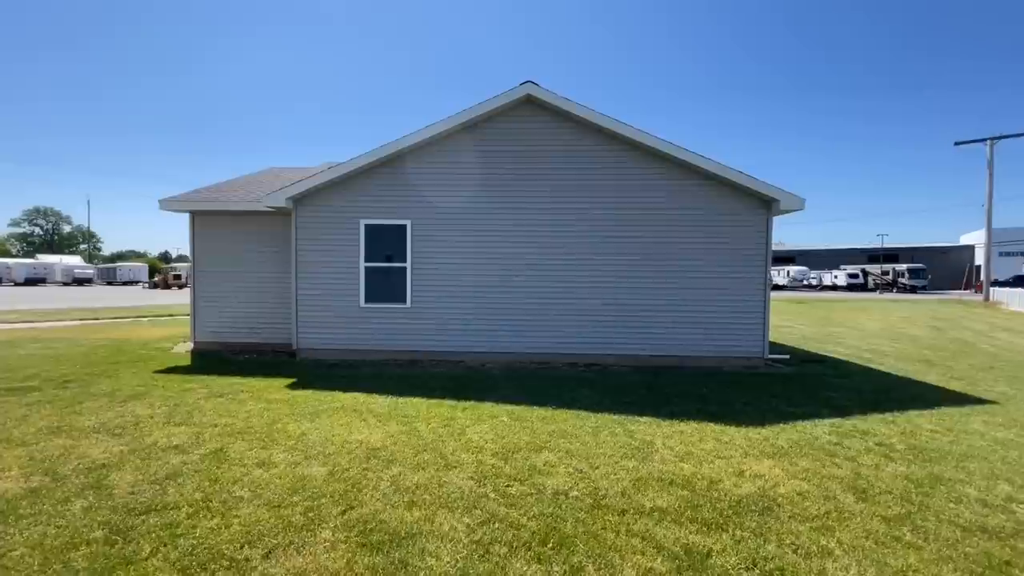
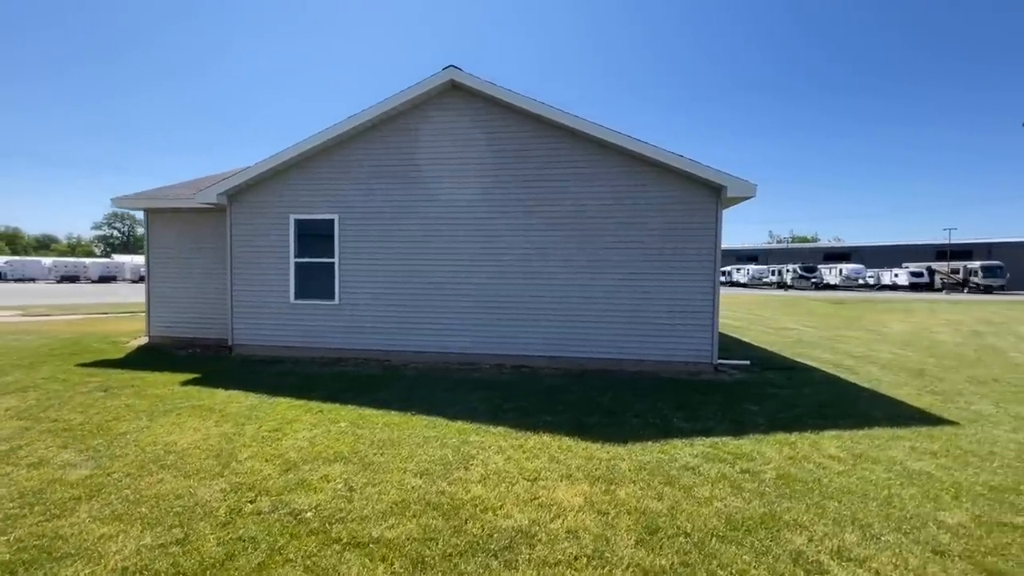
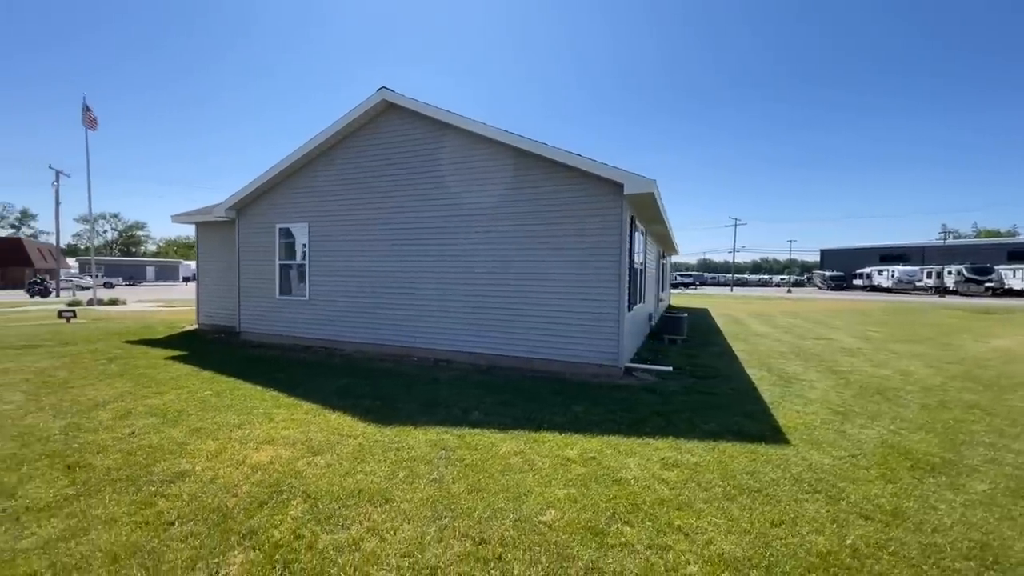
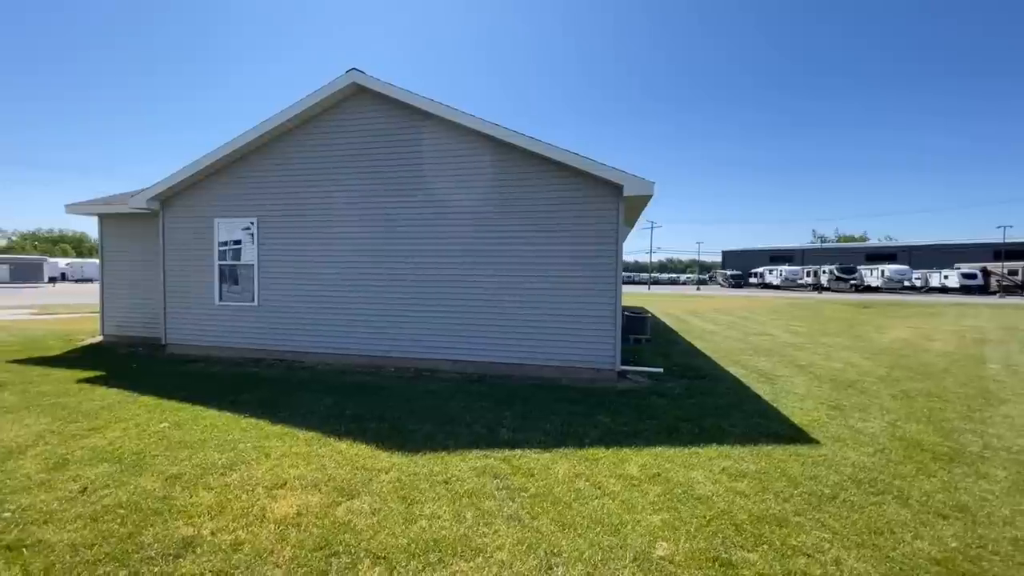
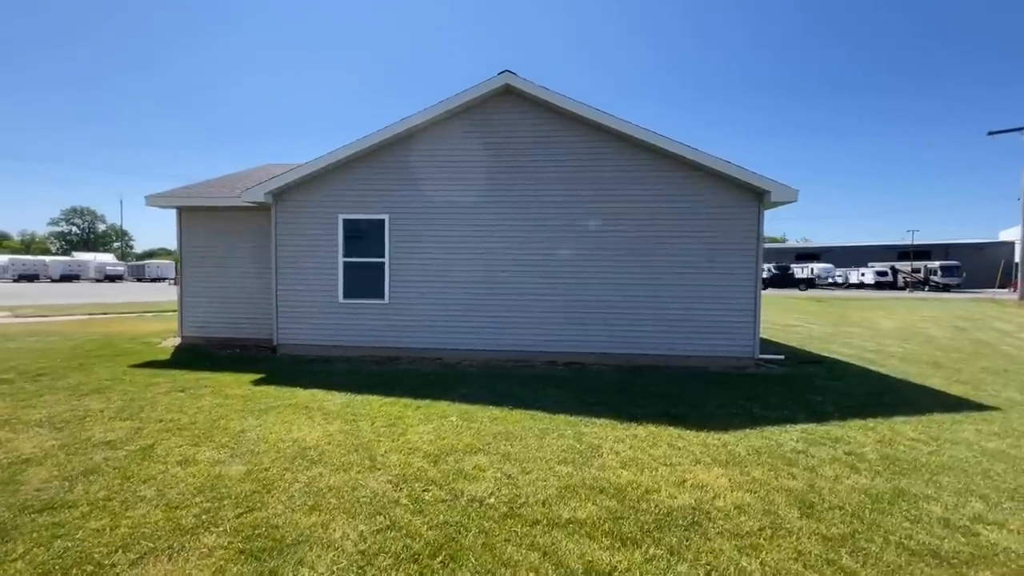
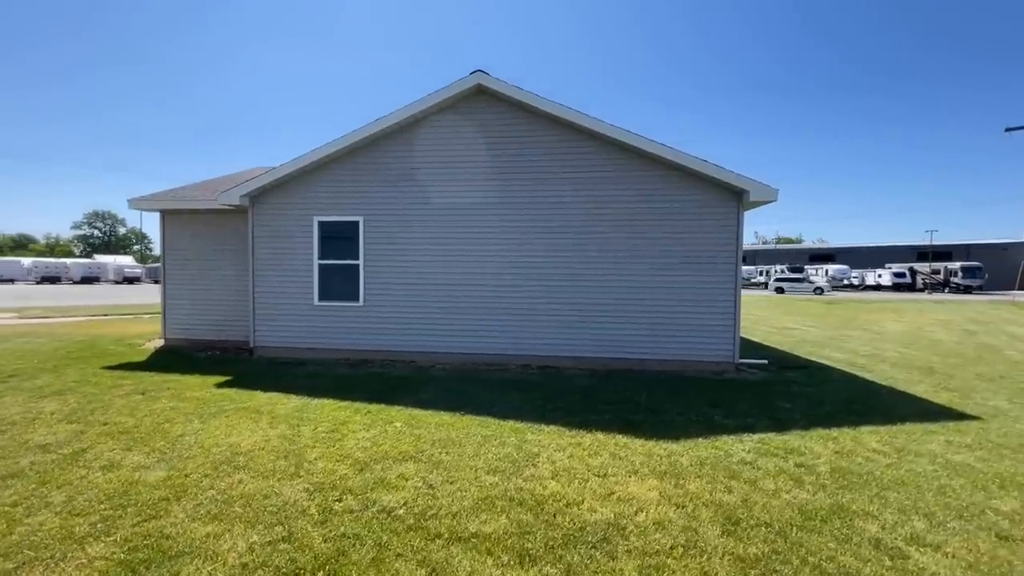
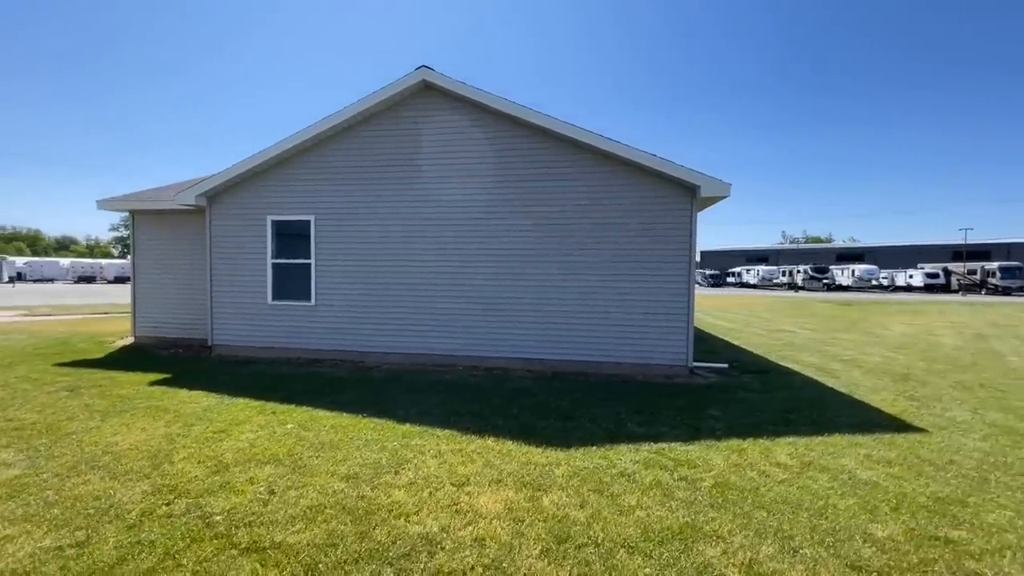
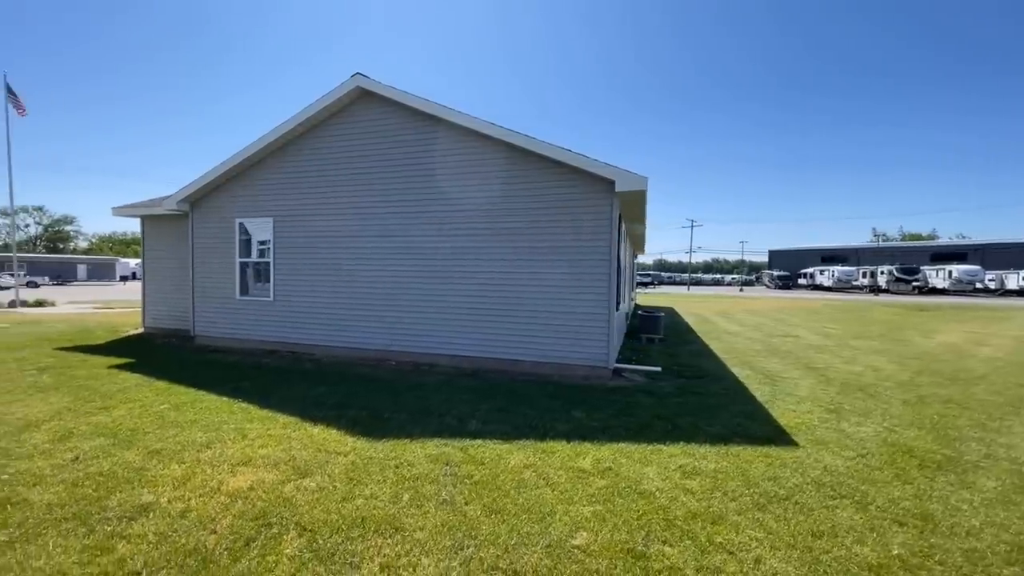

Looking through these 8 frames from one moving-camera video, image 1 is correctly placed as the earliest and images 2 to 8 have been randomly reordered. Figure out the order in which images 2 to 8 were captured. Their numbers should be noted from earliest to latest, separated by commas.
5, 6, 2, 7, 4, 8, 3
